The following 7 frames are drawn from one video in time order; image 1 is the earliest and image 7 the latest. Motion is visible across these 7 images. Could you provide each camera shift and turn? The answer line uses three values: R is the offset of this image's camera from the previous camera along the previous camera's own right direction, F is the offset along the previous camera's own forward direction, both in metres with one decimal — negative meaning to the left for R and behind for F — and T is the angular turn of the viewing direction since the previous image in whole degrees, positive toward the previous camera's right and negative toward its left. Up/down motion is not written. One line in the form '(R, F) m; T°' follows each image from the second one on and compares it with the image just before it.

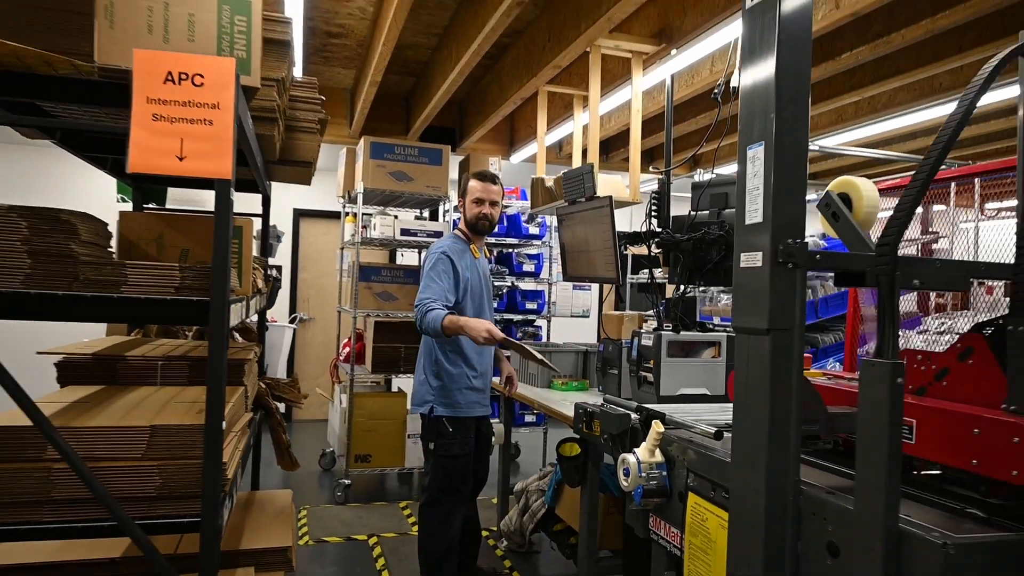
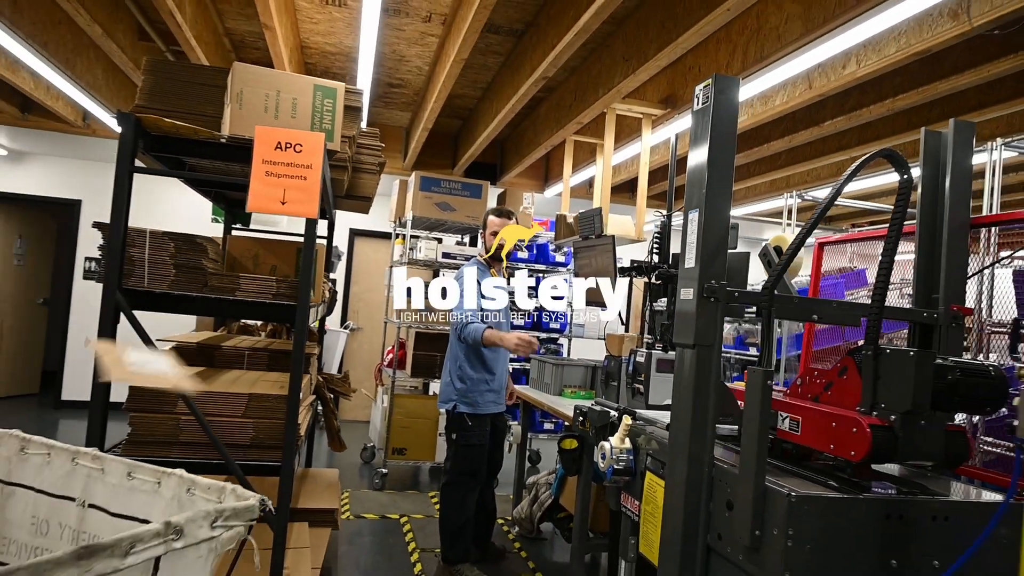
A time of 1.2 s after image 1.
(+0.1, -0.5) m; -4°
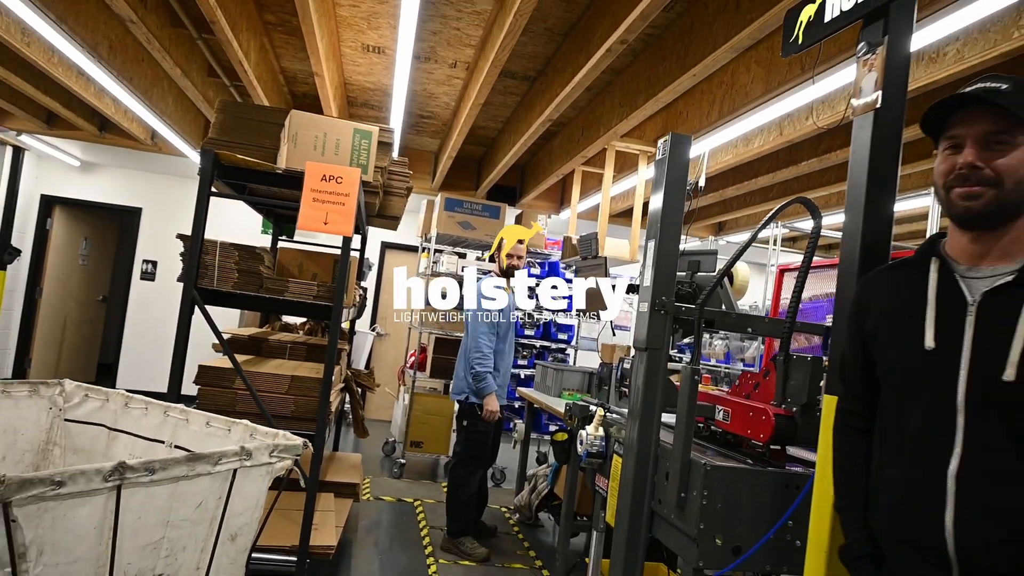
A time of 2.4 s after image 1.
(+0.1, -0.5) m; -2°
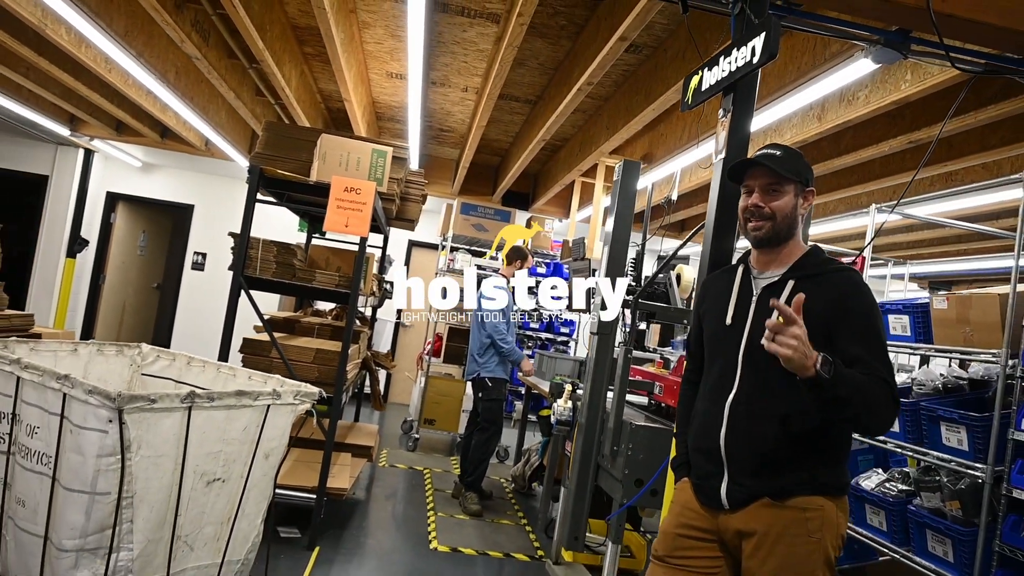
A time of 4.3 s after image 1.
(+0.2, -0.6) m; -3°
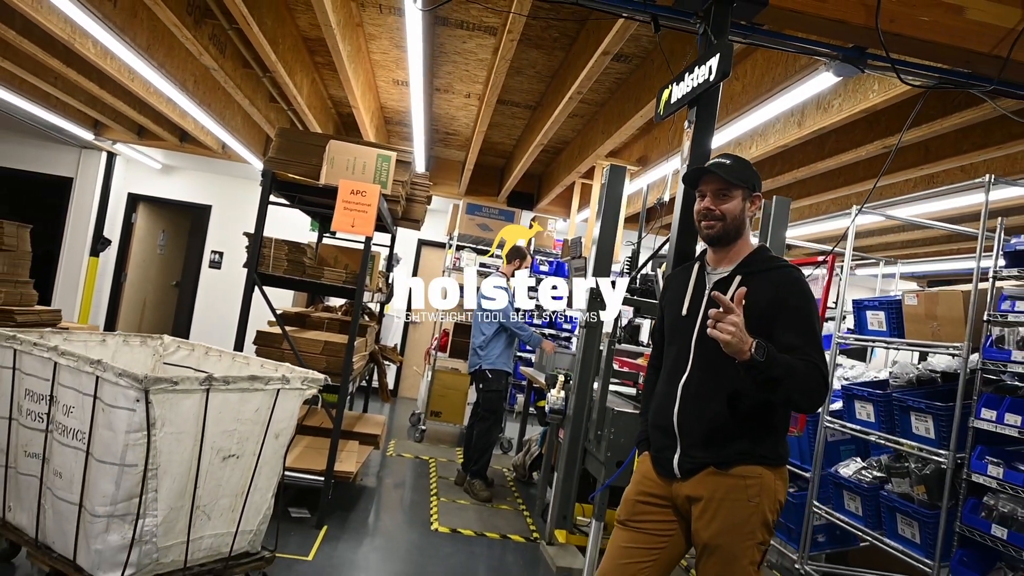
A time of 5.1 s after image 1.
(+0.1, -0.2) m; -1°
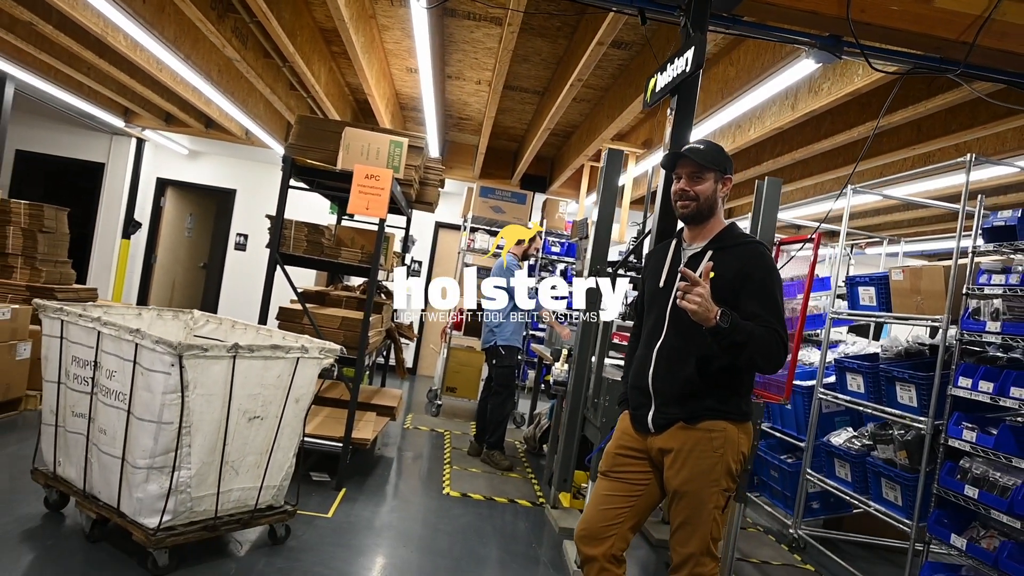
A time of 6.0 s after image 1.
(+0.1, -0.2) m; -2°
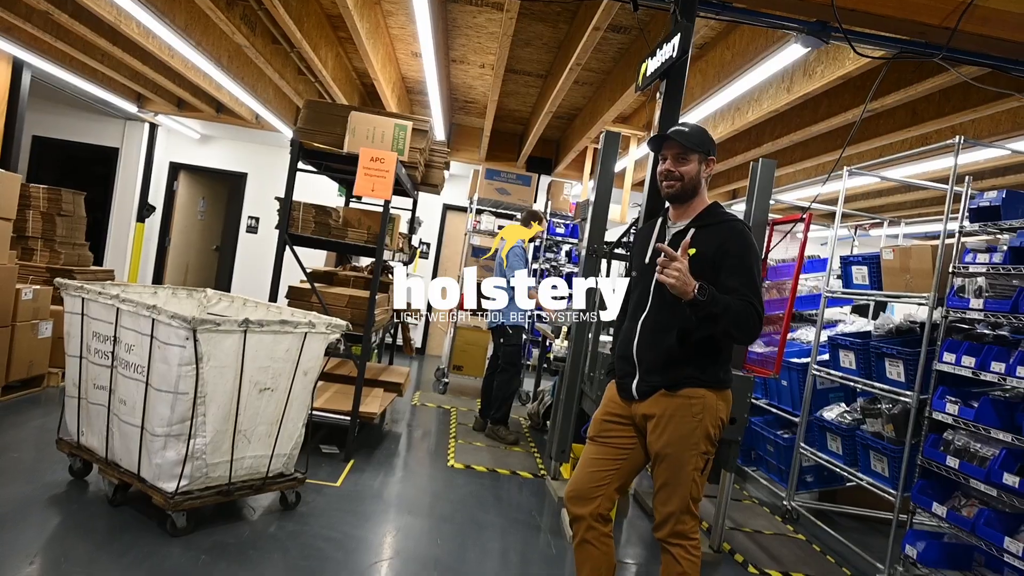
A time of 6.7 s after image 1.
(+0.1, -0.1) m; -1°
